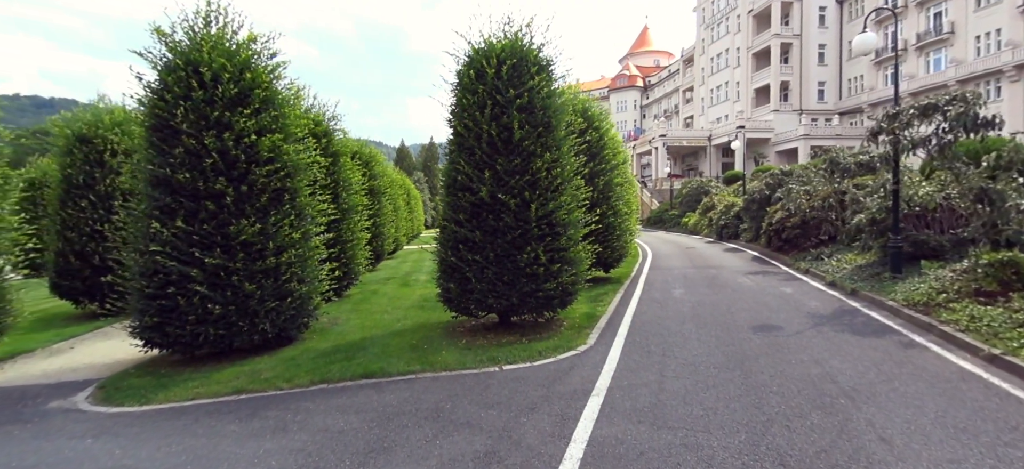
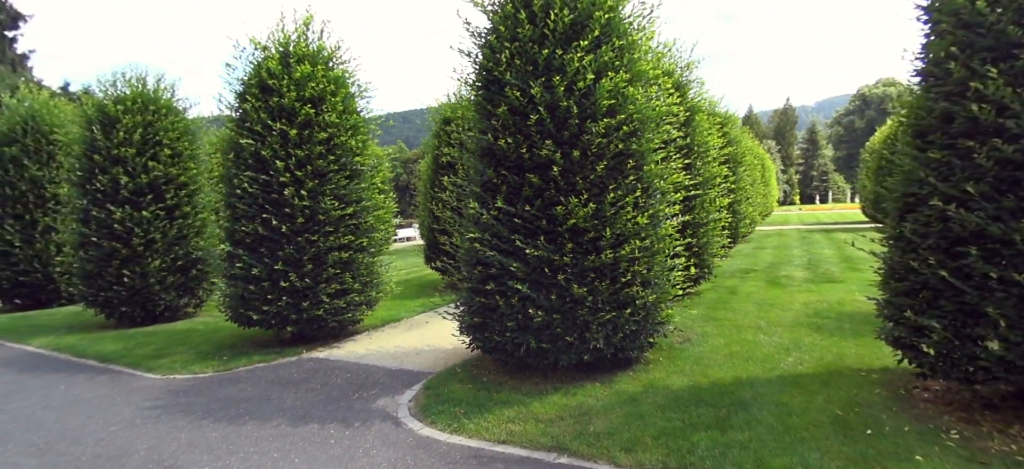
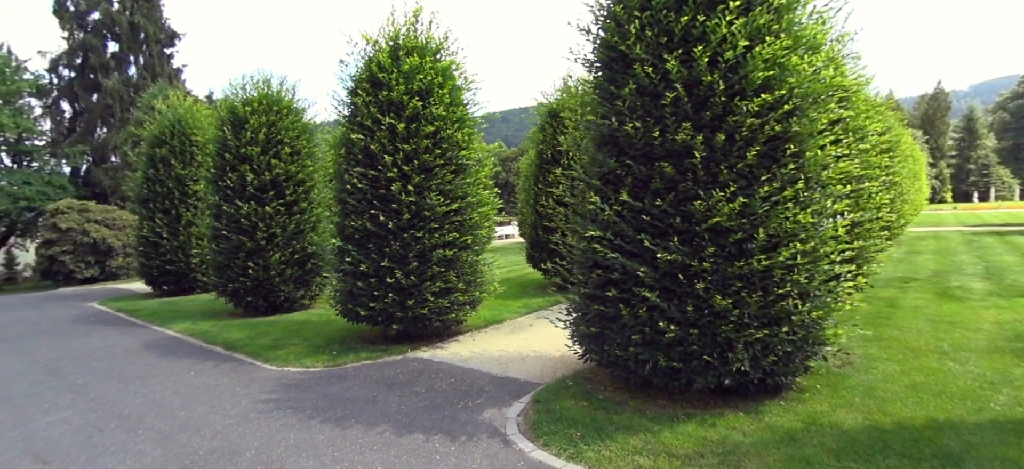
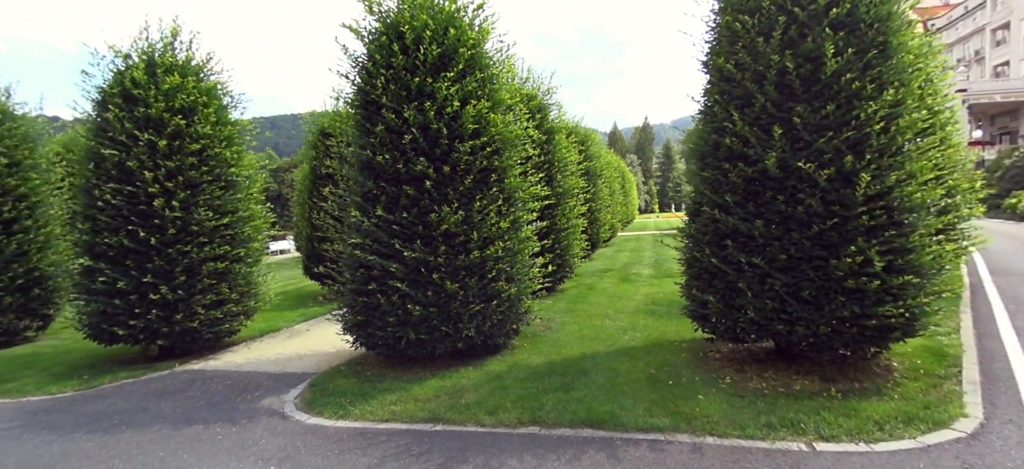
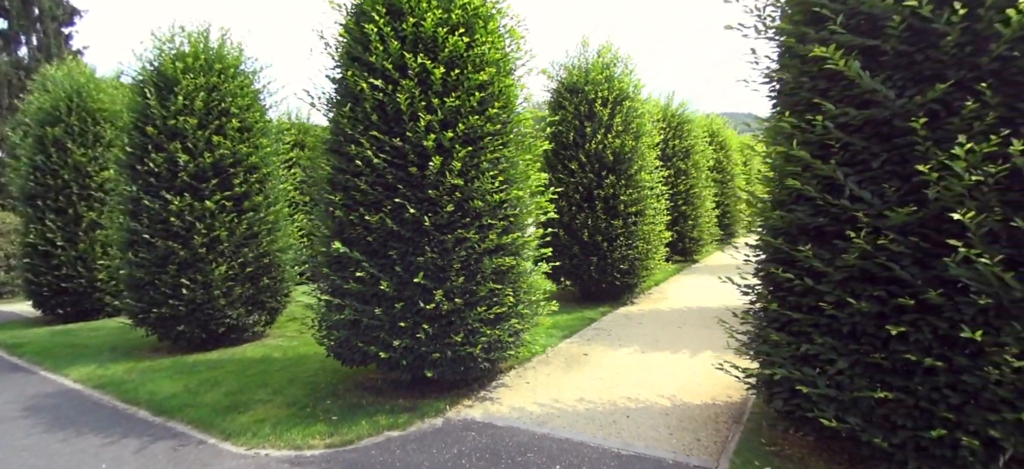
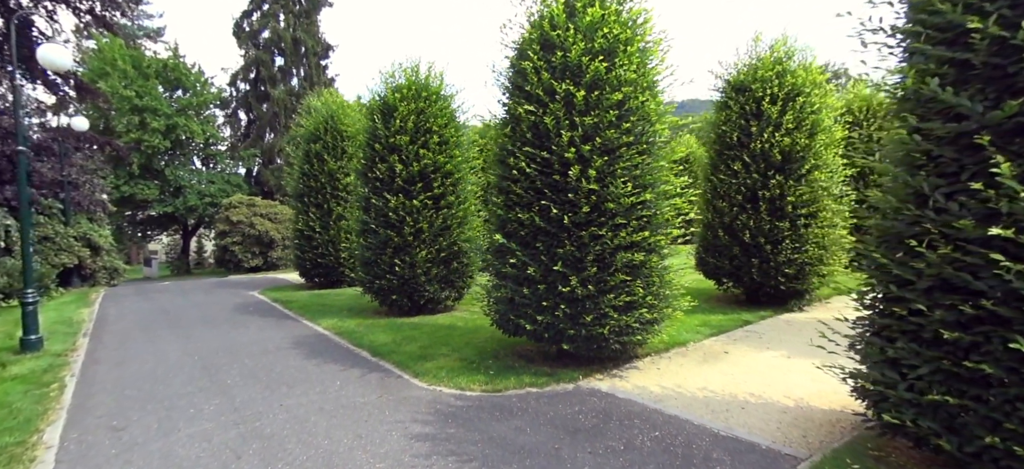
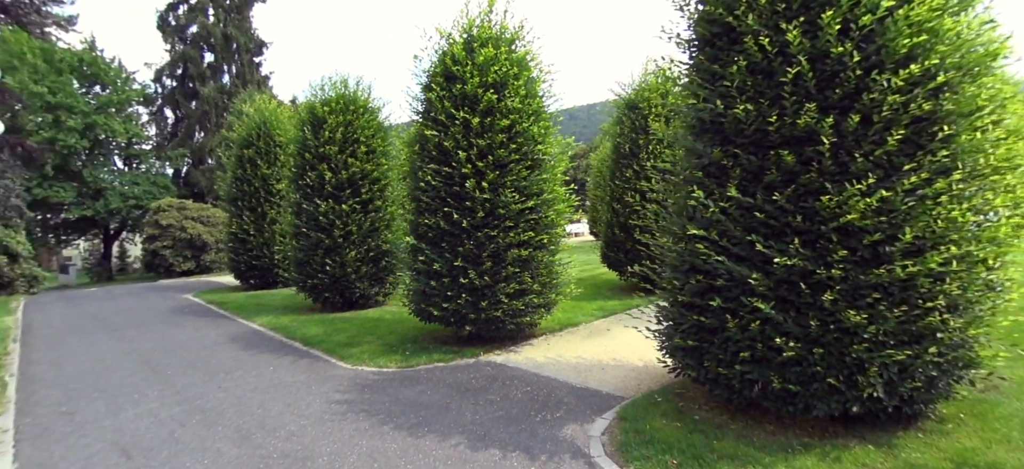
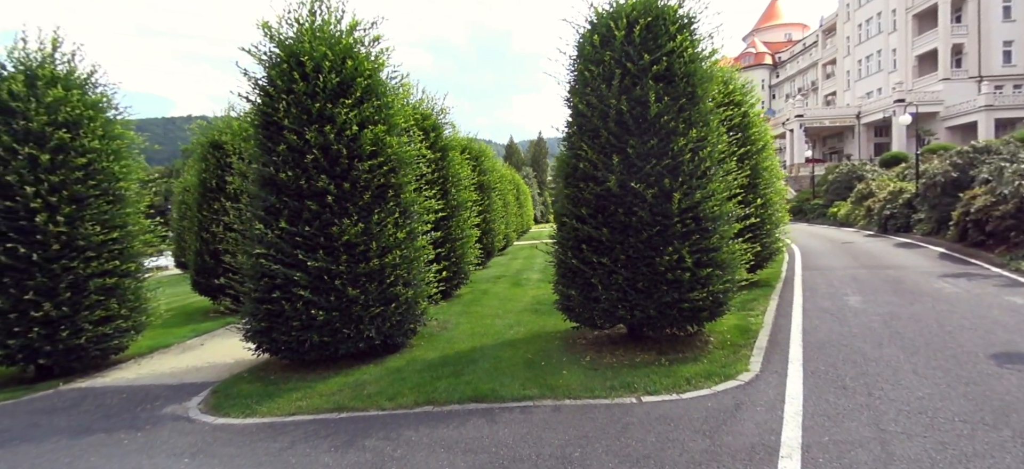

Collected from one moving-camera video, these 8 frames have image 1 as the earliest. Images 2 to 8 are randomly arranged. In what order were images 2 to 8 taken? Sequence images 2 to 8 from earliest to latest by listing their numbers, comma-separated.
8, 4, 2, 3, 7, 6, 5
